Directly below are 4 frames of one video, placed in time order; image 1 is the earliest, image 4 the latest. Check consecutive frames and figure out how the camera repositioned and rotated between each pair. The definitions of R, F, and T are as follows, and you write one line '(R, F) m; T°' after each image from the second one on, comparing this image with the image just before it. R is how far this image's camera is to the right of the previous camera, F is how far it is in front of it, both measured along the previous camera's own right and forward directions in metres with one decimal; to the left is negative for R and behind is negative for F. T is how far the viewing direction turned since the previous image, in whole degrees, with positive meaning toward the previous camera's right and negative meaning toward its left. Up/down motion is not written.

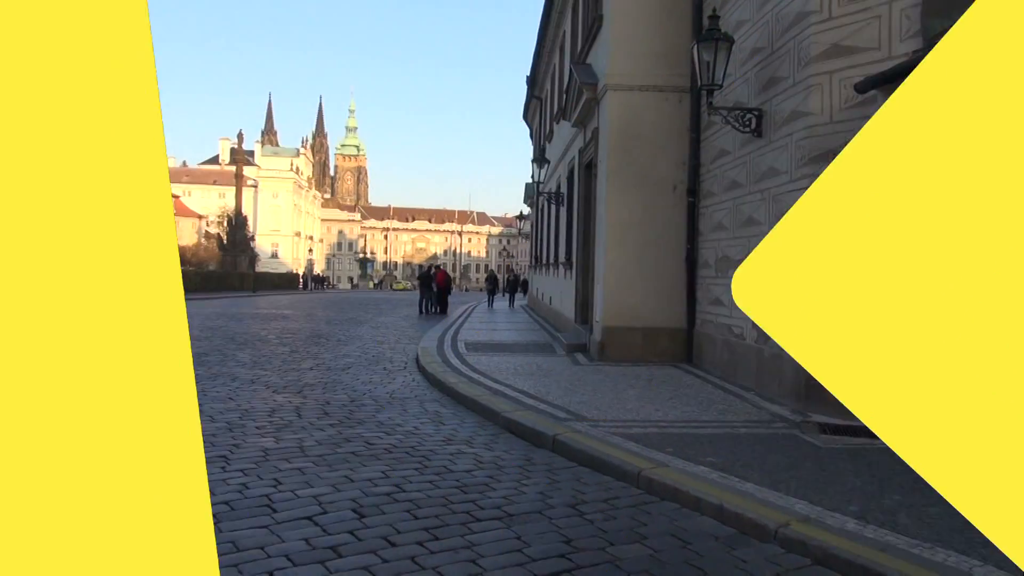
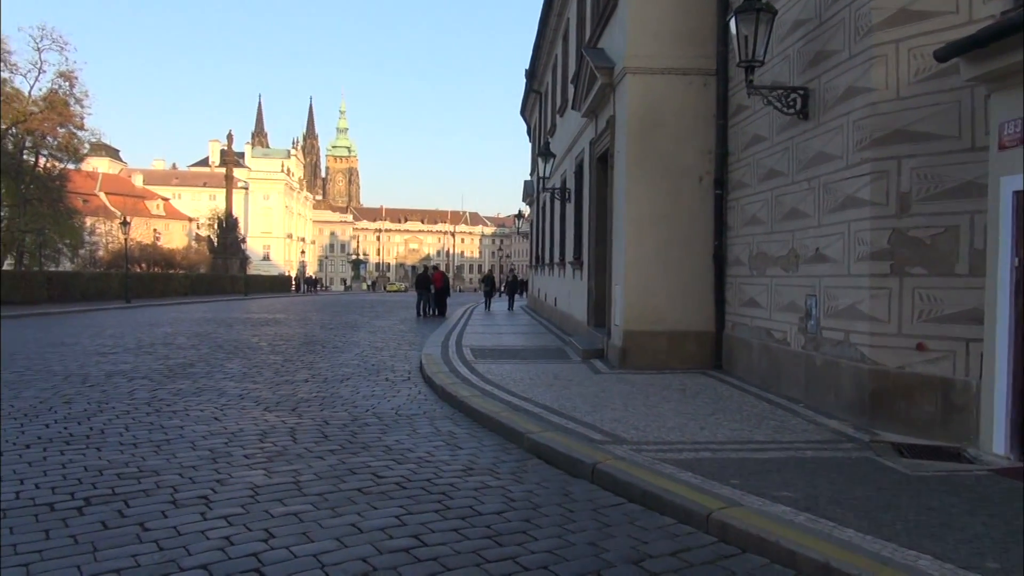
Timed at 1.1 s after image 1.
(-0.3, +1.0) m; +1°
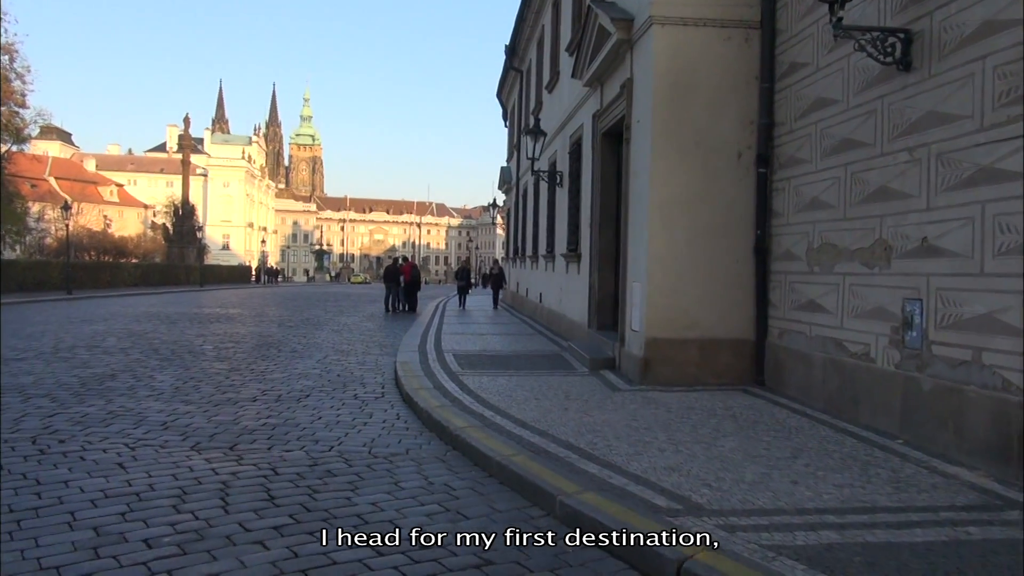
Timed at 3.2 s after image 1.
(-0.4, +2.0) m; +3°
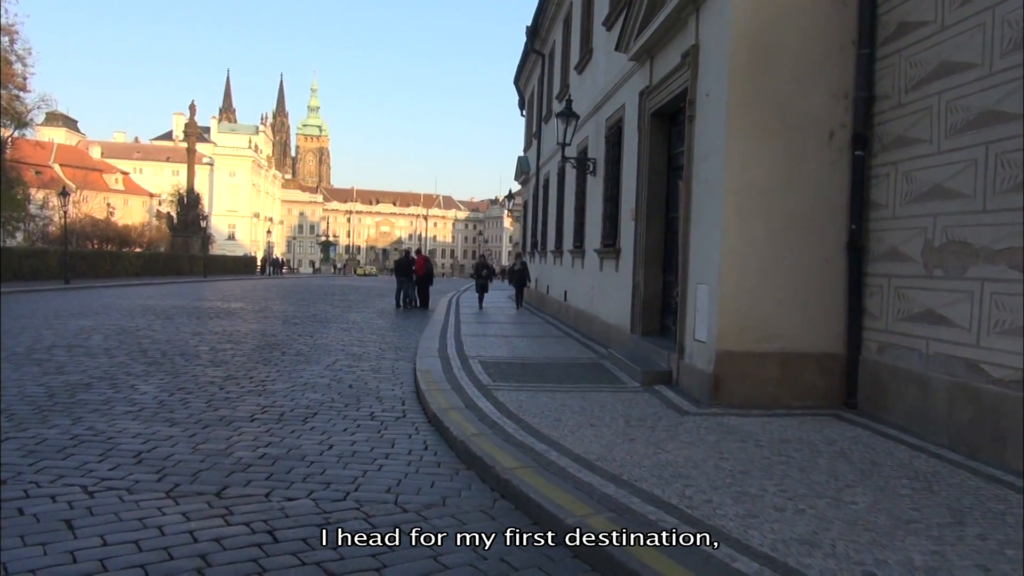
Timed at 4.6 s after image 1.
(-0.4, +1.4) m; 0°
